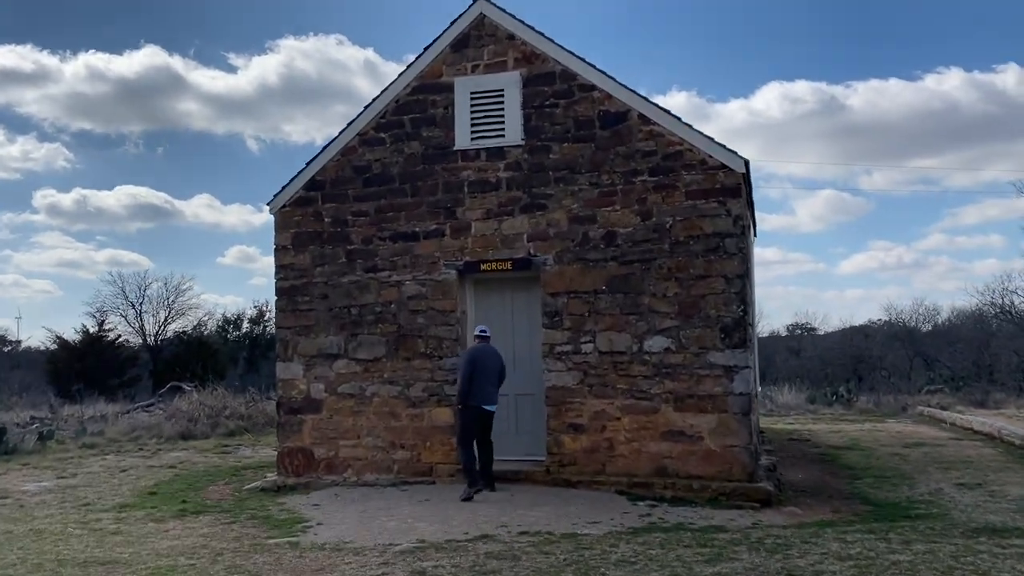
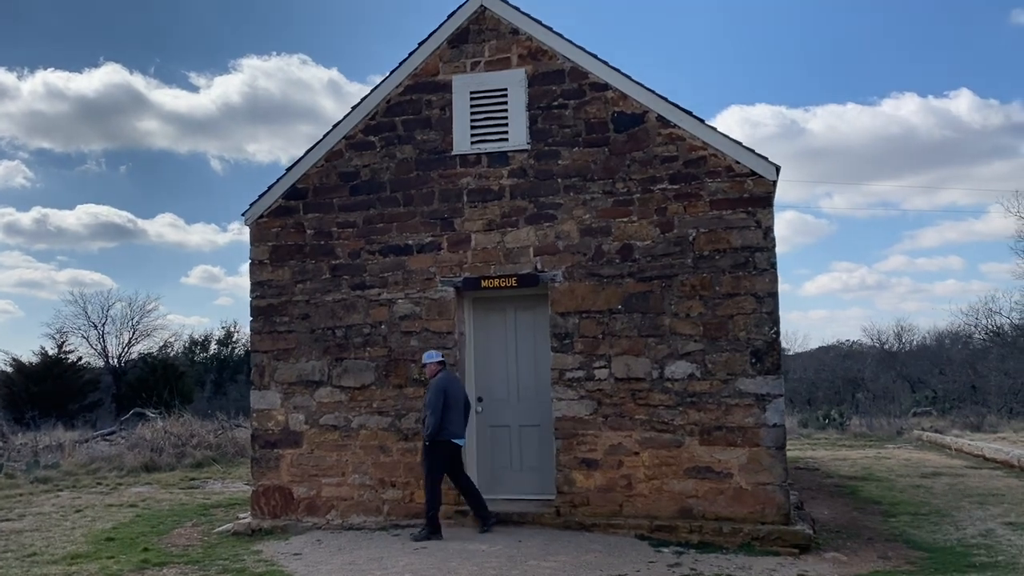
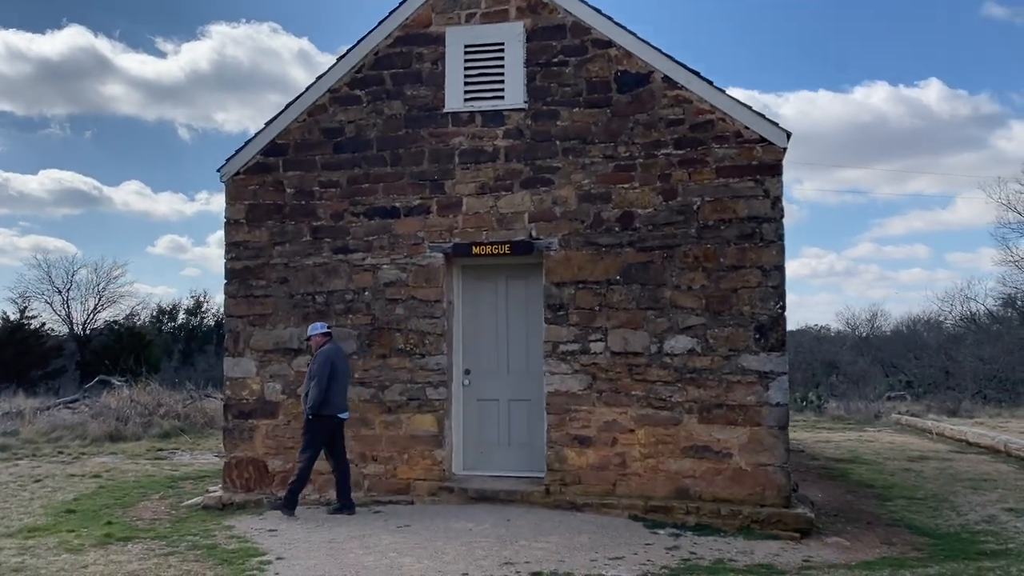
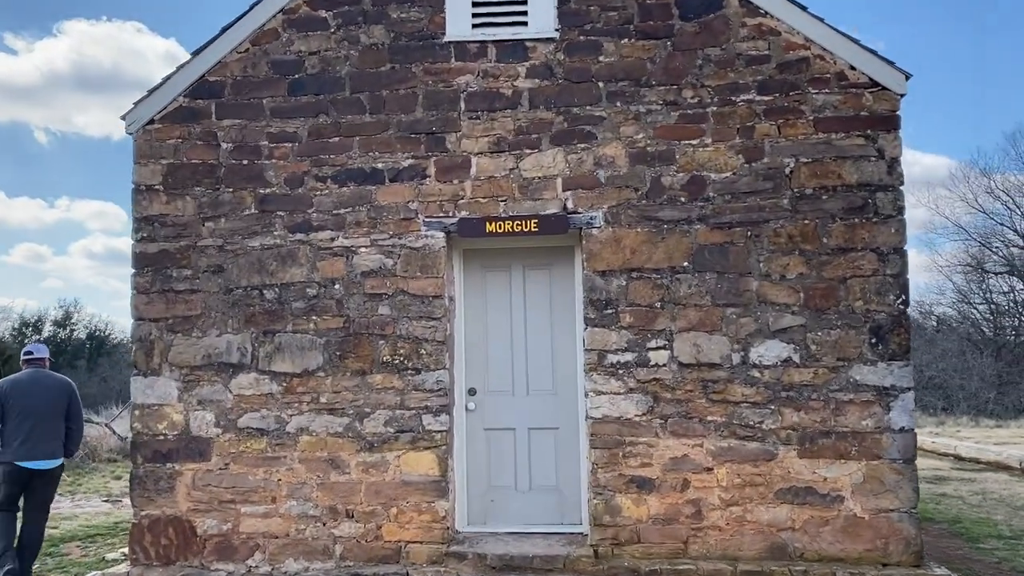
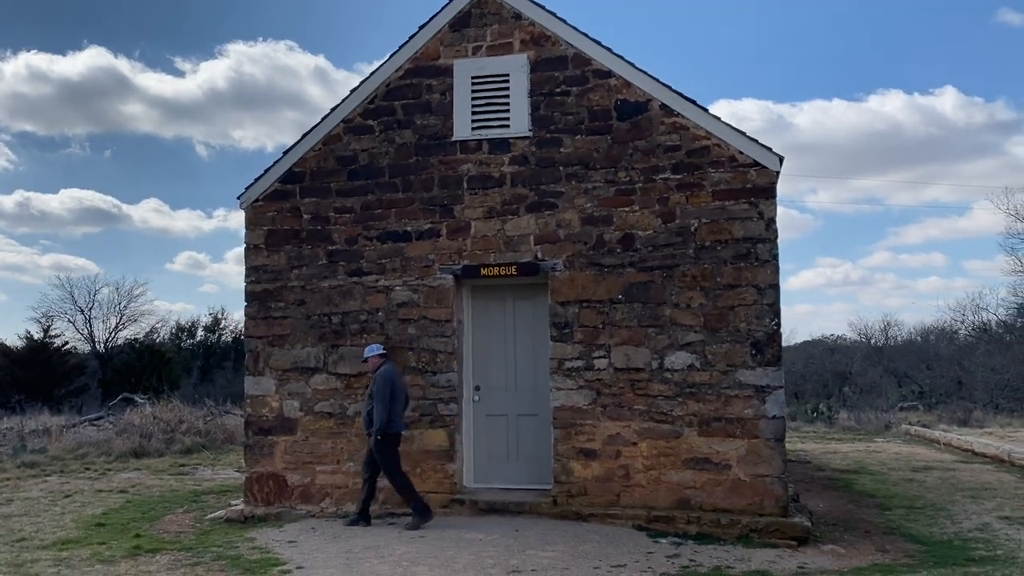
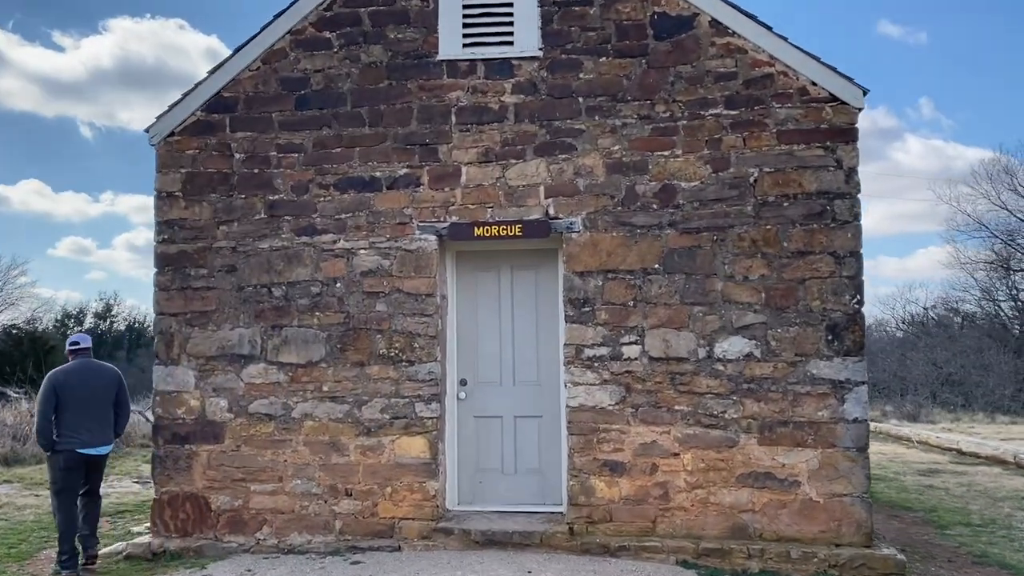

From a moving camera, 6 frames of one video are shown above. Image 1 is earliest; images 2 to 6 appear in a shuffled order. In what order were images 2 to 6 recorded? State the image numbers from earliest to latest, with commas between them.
2, 5, 3, 6, 4
